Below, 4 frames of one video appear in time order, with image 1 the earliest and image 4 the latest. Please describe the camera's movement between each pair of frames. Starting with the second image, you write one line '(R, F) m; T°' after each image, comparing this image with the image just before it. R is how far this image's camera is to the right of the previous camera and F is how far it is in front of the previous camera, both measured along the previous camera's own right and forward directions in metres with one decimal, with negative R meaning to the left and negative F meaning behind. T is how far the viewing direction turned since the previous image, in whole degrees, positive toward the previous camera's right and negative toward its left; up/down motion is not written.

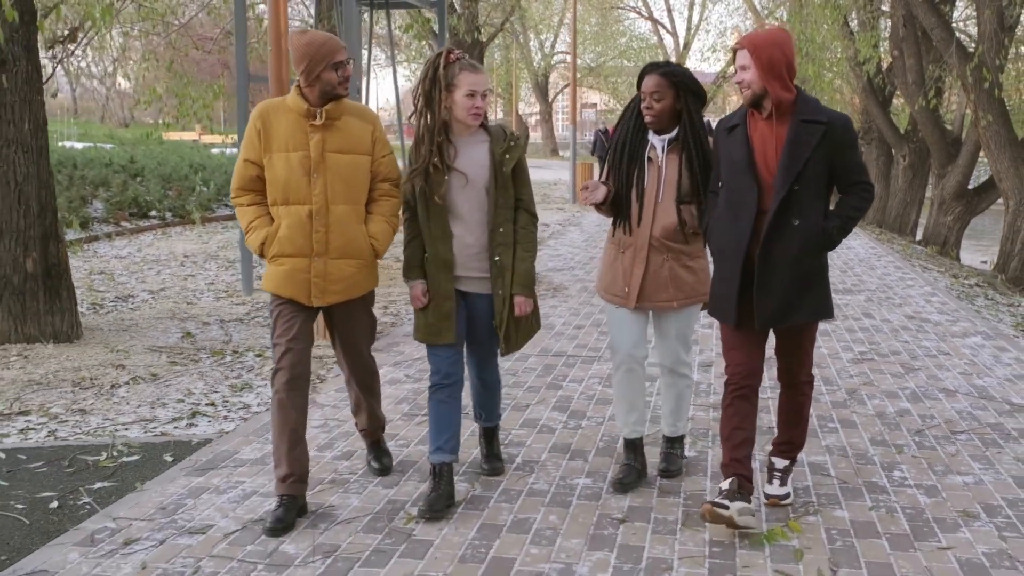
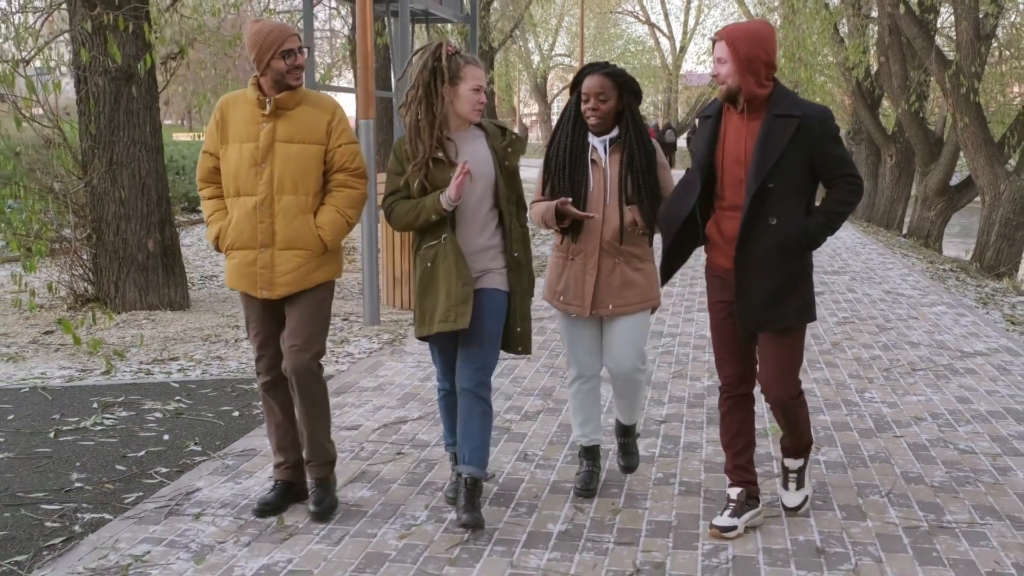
(-0.4, -1.3) m; 0°
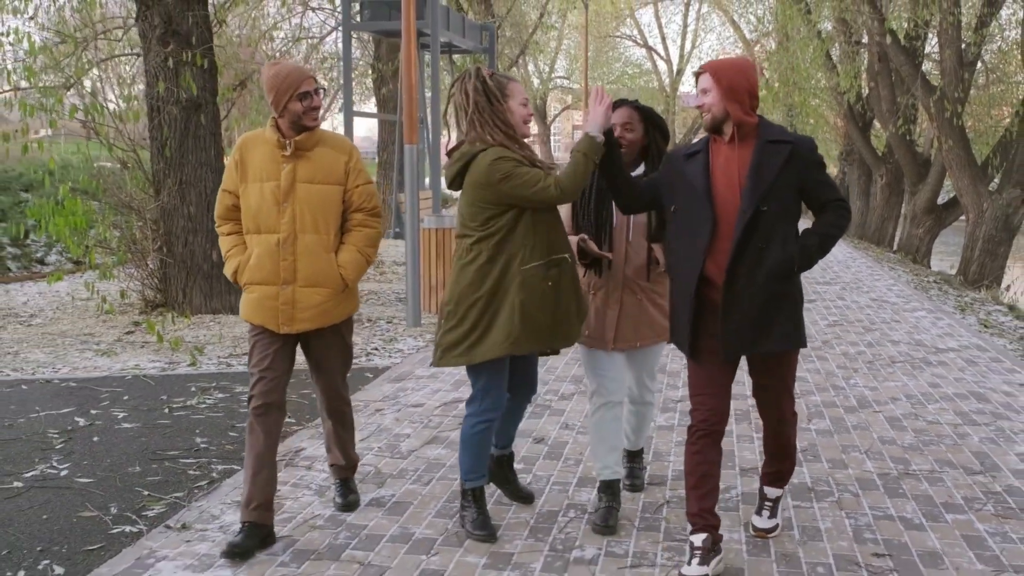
(-0.3, -0.9) m; 0°
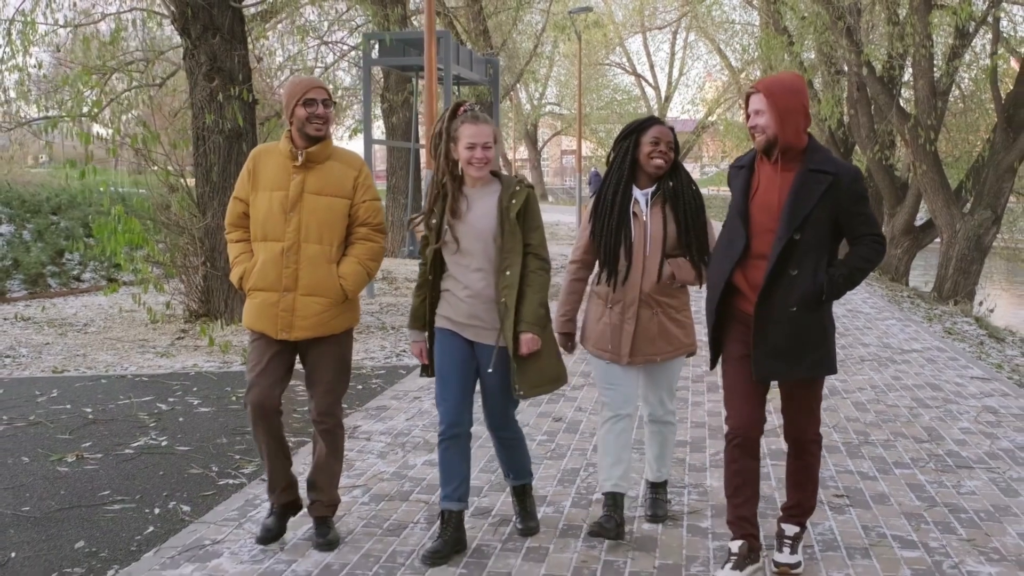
(-0.2, -0.9) m; +1°
